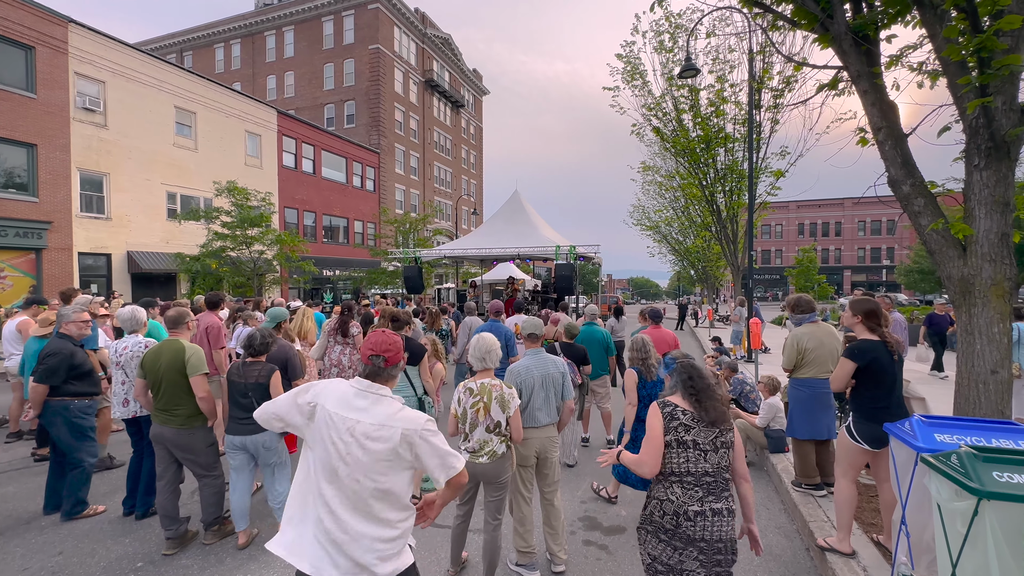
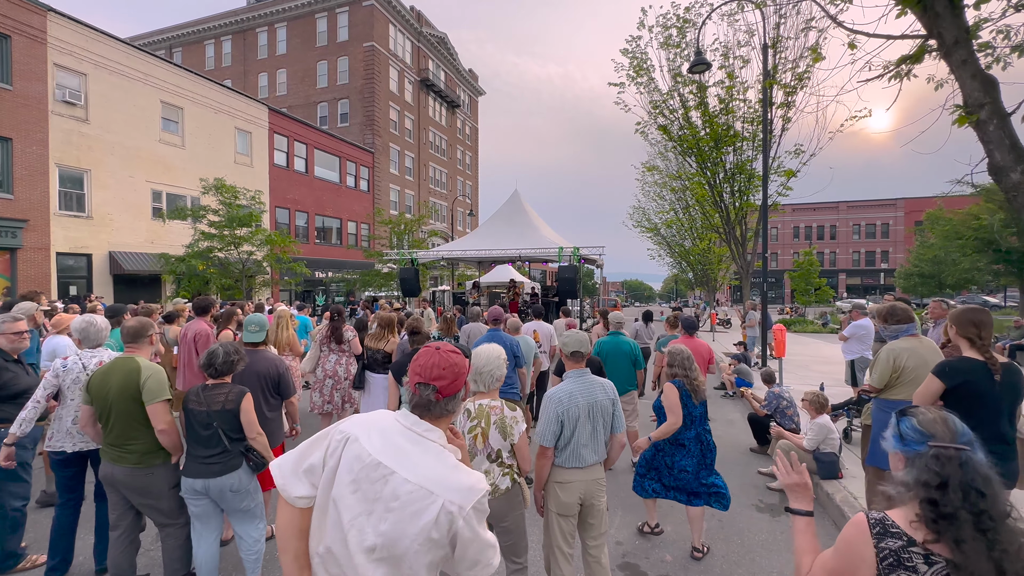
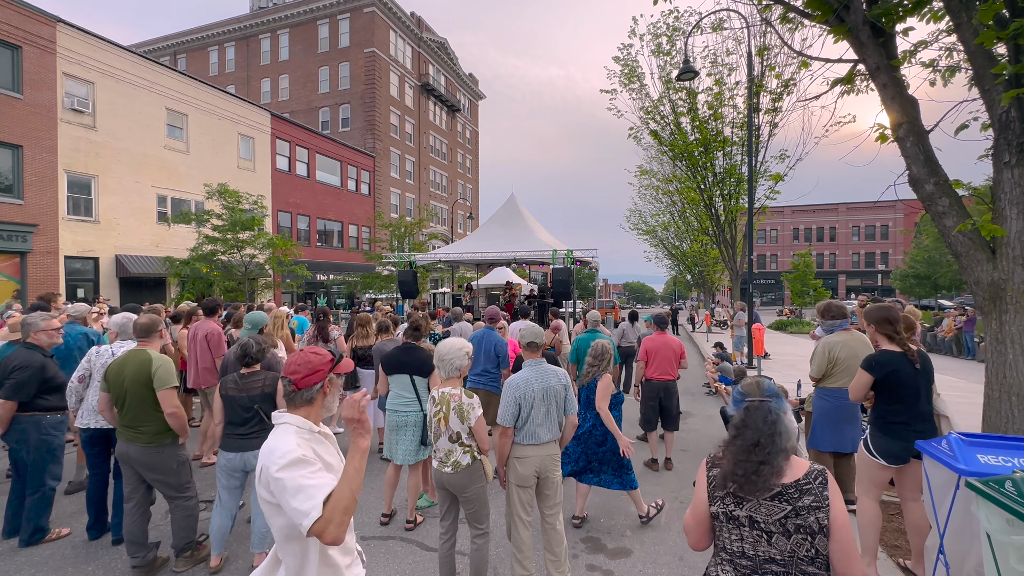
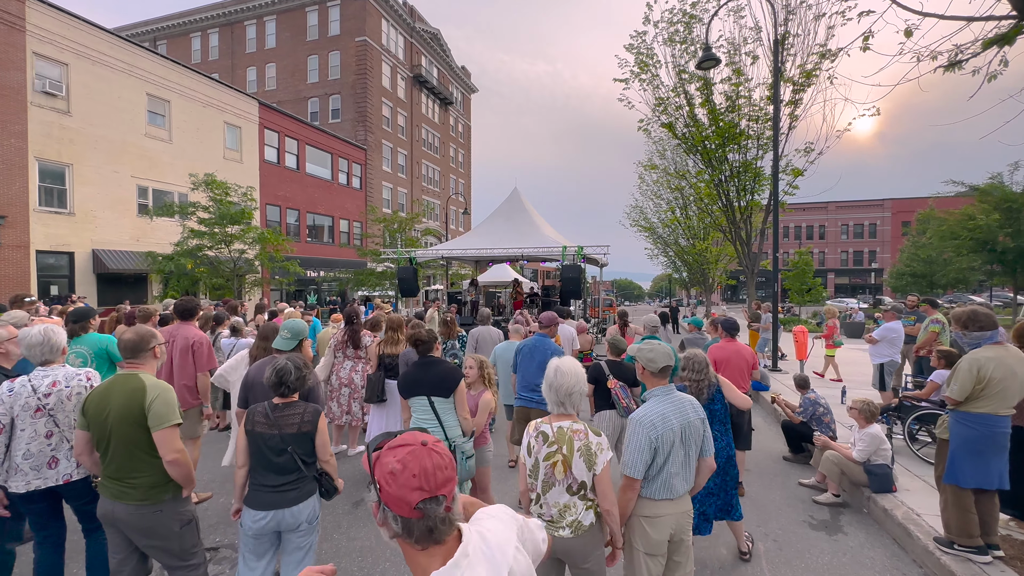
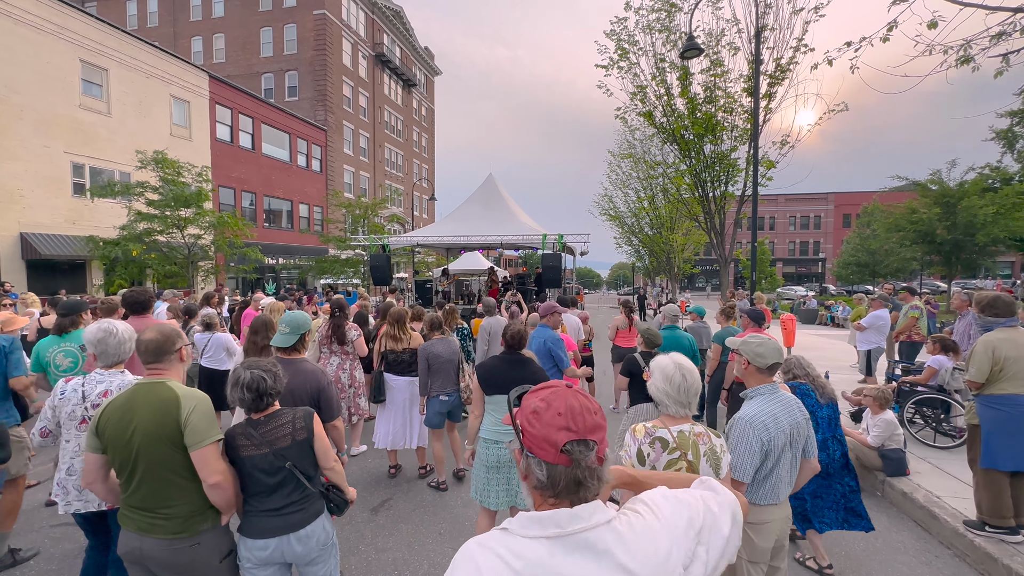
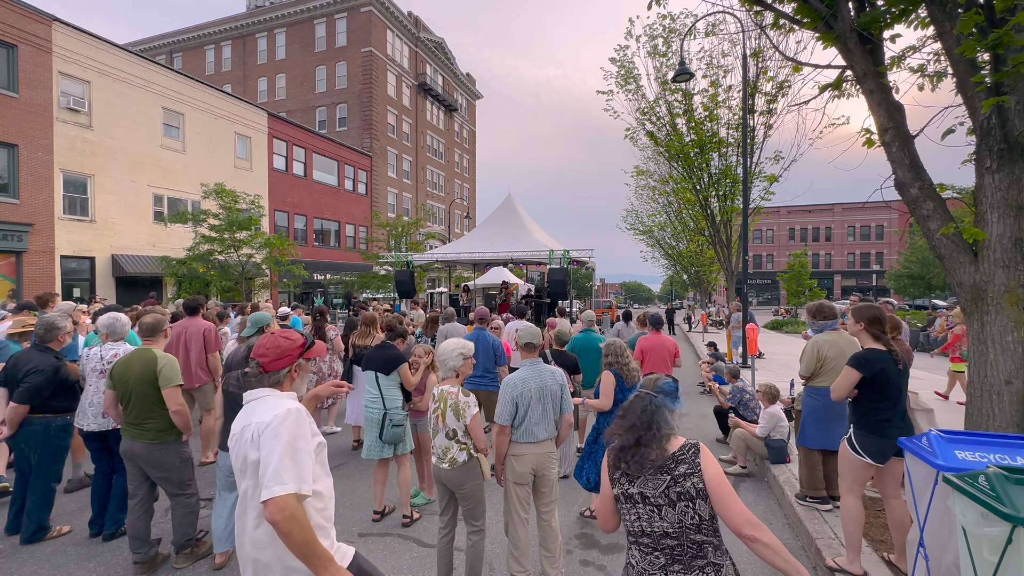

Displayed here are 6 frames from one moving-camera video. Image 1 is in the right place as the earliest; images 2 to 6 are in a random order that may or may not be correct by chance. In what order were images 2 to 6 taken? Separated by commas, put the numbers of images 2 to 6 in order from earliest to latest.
6, 3, 2, 4, 5
